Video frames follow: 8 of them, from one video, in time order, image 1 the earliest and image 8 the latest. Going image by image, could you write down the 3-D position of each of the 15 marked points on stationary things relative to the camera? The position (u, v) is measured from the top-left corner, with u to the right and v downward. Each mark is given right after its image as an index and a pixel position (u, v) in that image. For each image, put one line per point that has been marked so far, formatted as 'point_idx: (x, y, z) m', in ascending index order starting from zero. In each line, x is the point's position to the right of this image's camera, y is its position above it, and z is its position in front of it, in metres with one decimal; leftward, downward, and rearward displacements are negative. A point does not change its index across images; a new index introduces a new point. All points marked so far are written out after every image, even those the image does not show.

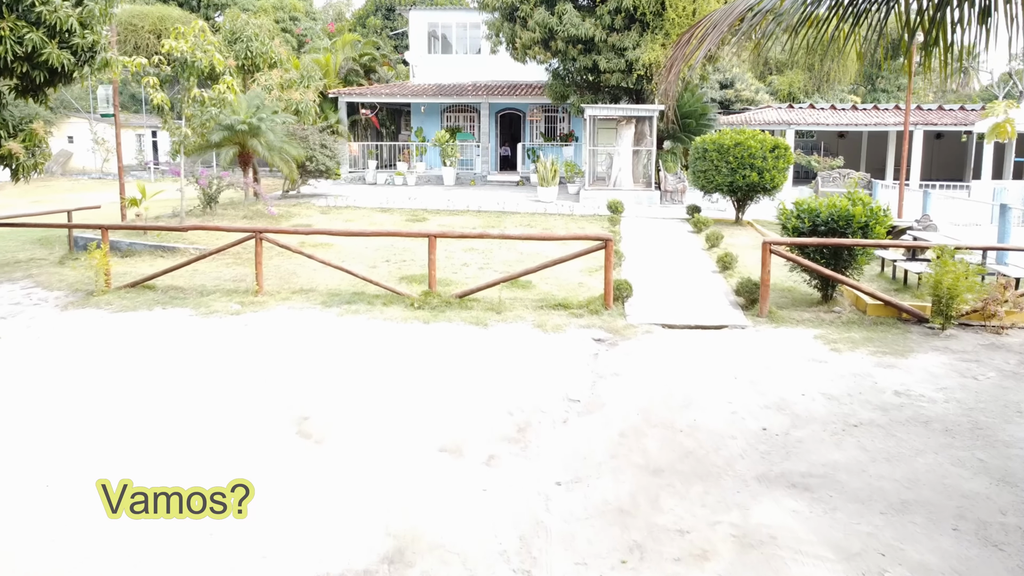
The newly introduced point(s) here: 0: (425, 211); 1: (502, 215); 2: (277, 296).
0: (-1.8, +1.6, +17.3) m
1: (-0.2, +1.5, +17.1) m
2: (-2.7, -0.1, +9.7) m
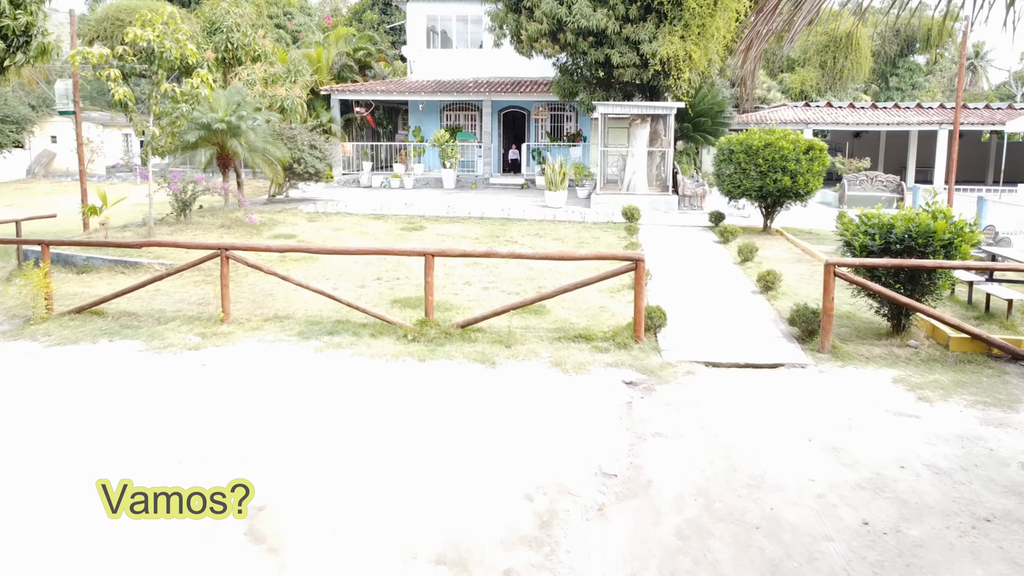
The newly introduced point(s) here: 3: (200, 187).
0: (-1.7, +1.3, +15.8) m
1: (-0.1, +1.2, +15.6) m
2: (-2.6, -0.4, +8.3) m
3: (-5.1, +1.6, +13.8) m
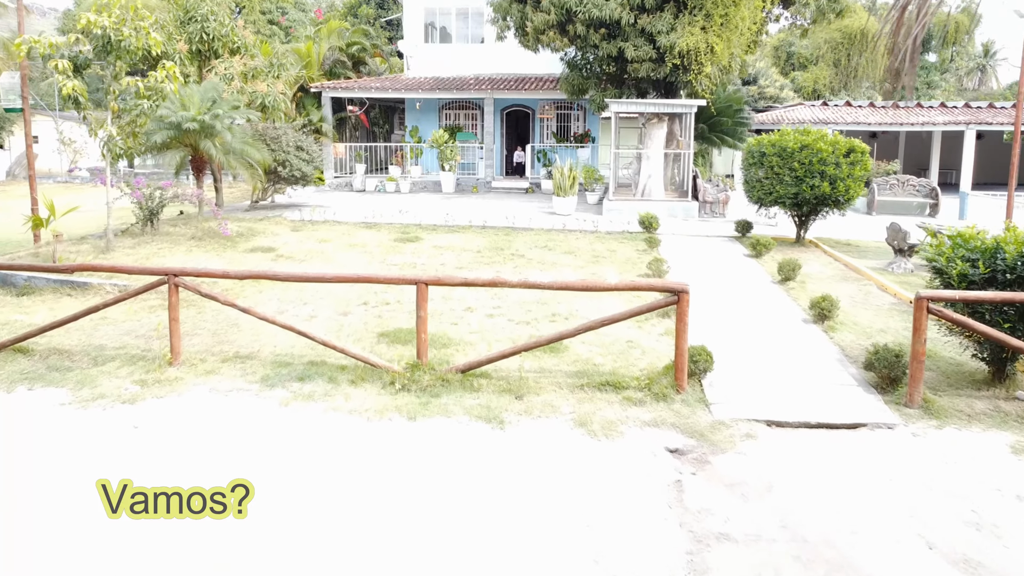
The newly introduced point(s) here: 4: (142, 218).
0: (-1.6, +1.0, +14.3) m
1: (0.0, +0.9, +14.1) m
2: (-2.5, -0.7, +6.8) m
3: (-5.0, +1.4, +12.3) m
4: (-5.4, +1.0, +12.2) m
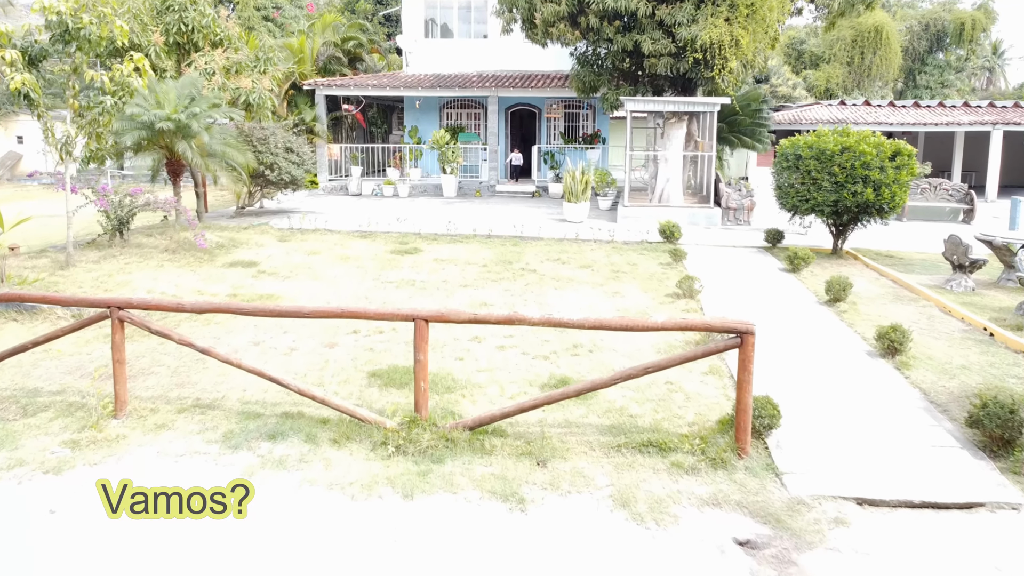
0: (-1.5, +0.8, +13.1) m
1: (+0.1, +0.7, +12.9) m
2: (-2.4, -0.9, +5.5) m
3: (-4.9, +1.1, +11.1) m
4: (-5.2, +0.8, +11.0) m
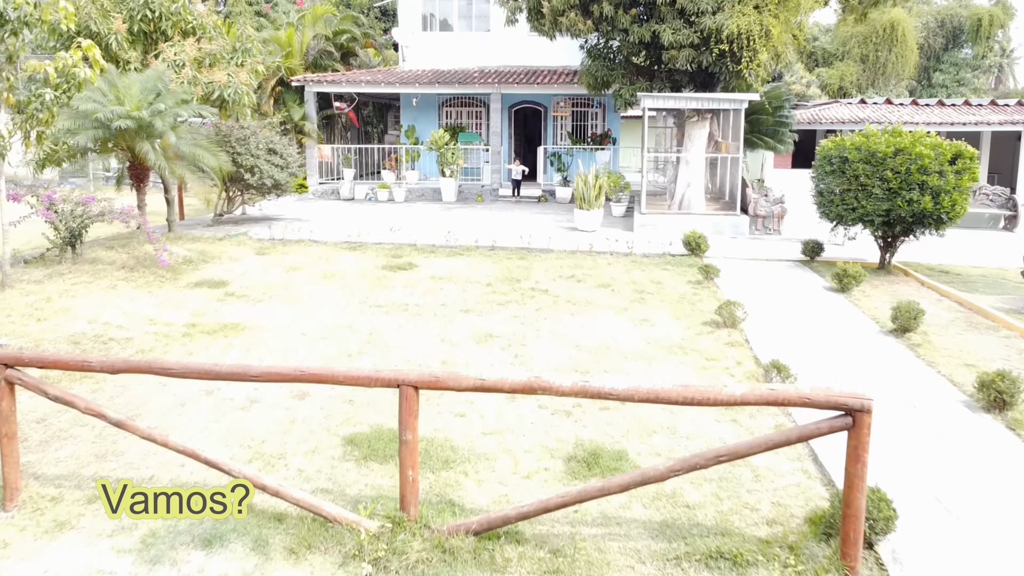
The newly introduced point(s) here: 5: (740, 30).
0: (-1.4, +0.5, +11.7) m
1: (+0.2, +0.5, +11.5) m
2: (-2.3, -1.1, +4.1) m
3: (-4.8, +0.9, +9.7) m
4: (-5.1, +0.5, +9.6) m
5: (+3.5, +4.0, +12.9) m
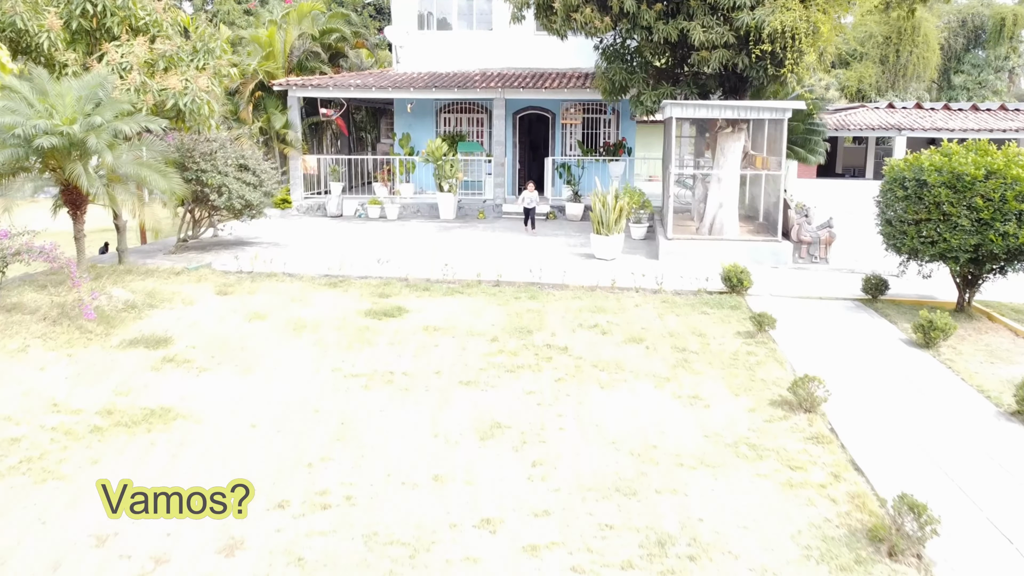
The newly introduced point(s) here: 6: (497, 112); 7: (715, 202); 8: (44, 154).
0: (-1.3, 0.0, +10.0) m
1: (+0.3, -0.1, +9.7) m
2: (-2.2, -1.6, +2.4) m
3: (-4.7, +0.4, +7.9) m
4: (-5.0, 0.0, +7.8) m
5: (+3.6, +3.5, +11.2) m
6: (-0.3, +3.4, +16.4) m
7: (+3.0, +1.3, +12.4) m
8: (-4.6, +1.3, +8.4) m
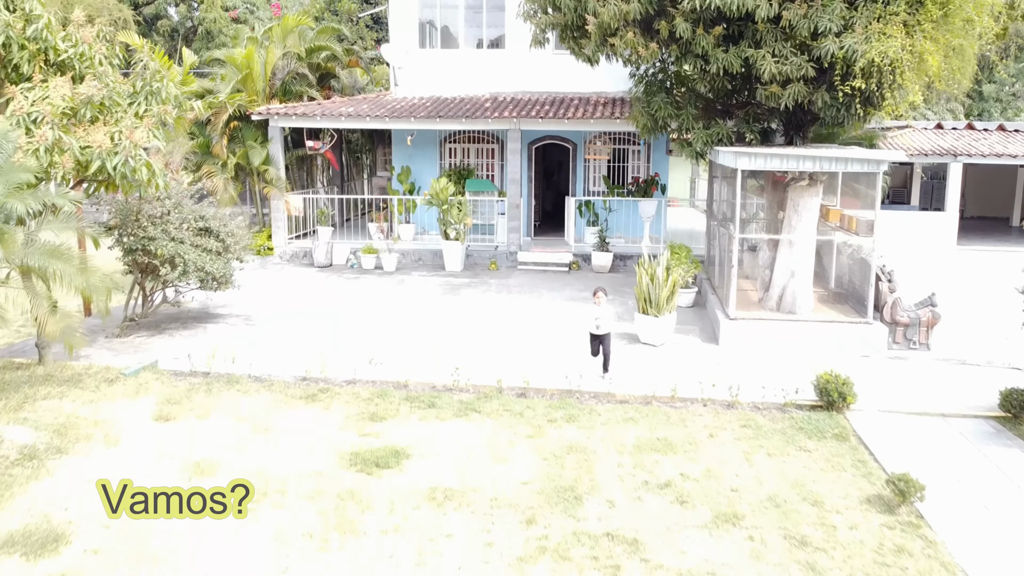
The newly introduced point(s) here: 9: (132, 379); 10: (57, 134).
0: (-1.0, -1.0, +7.7) m
1: (+0.6, -1.1, +7.5) m
2: (-1.9, -2.7, +0.1) m
3: (-4.4, -0.7, +5.7) m
4: (-4.8, -1.0, +5.5) m
5: (+3.9, +2.4, +8.9) m
6: (0.0, +2.4, +14.1) m
7: (+3.3, +0.2, +10.1) m
8: (-4.3, +0.3, +6.1) m
9: (-3.6, -0.8, +8.0) m
10: (-3.9, +1.3, +7.3) m
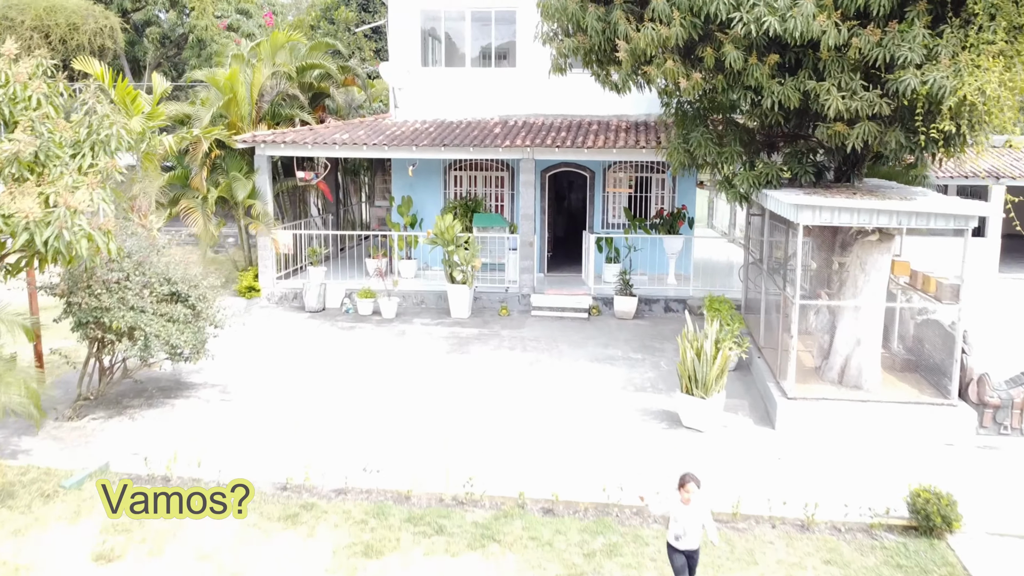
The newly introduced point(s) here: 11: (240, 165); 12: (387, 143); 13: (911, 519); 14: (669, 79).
0: (-0.8, -1.7, +6.2) m
1: (+0.8, -1.8, +6.0) m
2: (-1.7, -3.4, -1.3) m
3: (-4.2, -1.4, +4.2) m
4: (-4.6, -1.7, +4.1) m
5: (+4.1, +1.7, +7.5) m
6: (+0.2, +1.7, +12.7) m
7: (+3.5, -0.5, +8.7) m
8: (-4.1, -0.4, +4.6) m
9: (-3.4, -1.5, +6.5) m
10: (-3.7, +0.6, +5.8) m
11: (-4.2, +1.9, +13.1) m
12: (-1.9, +2.1, +12.4) m
13: (+3.0, -1.7, +6.3) m
14: (+1.6, +2.1, +8.6) m
